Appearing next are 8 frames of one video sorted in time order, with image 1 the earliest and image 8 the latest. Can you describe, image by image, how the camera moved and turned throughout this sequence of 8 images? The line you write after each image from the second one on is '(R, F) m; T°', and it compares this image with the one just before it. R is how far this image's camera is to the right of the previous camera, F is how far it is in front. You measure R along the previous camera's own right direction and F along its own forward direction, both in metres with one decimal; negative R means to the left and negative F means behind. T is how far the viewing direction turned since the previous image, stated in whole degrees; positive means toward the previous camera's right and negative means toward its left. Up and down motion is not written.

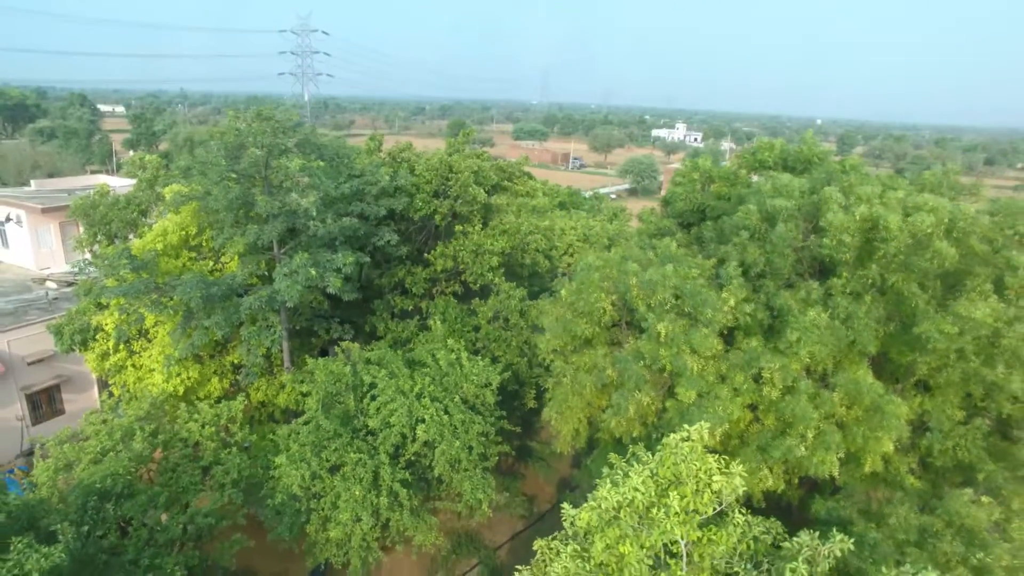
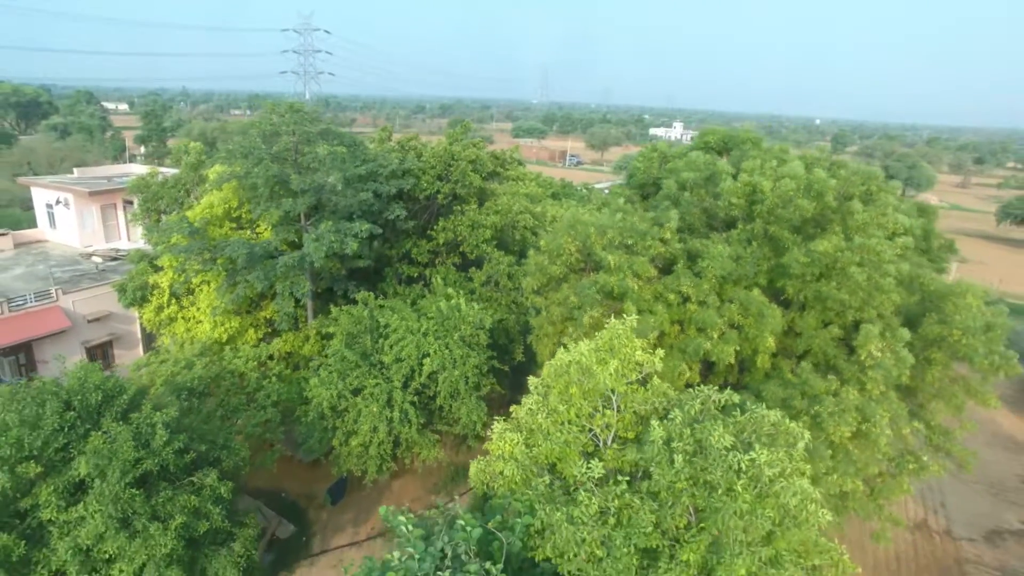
(+0.1, -1.6) m; 0°
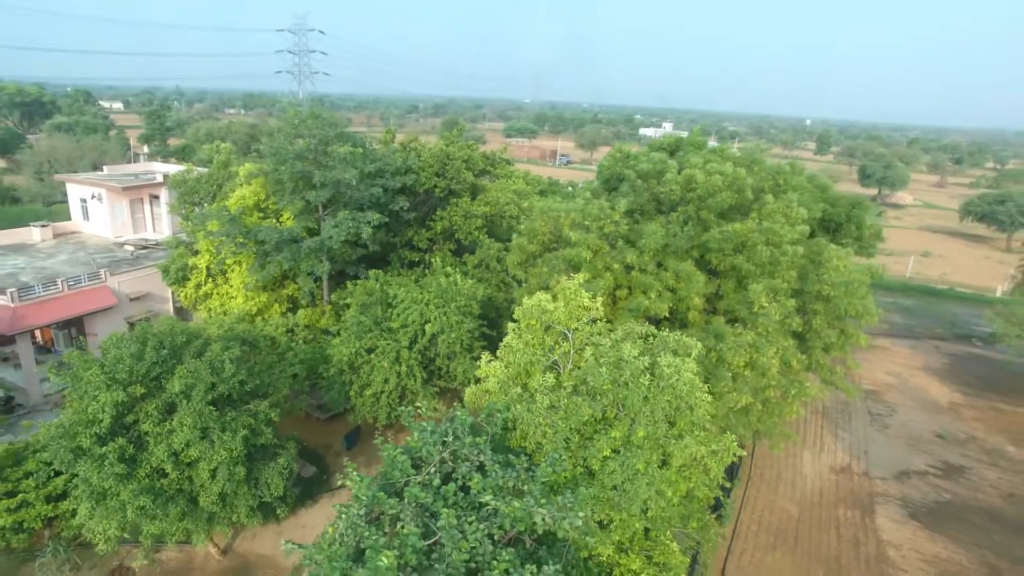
(+0.1, -1.8) m; +1°
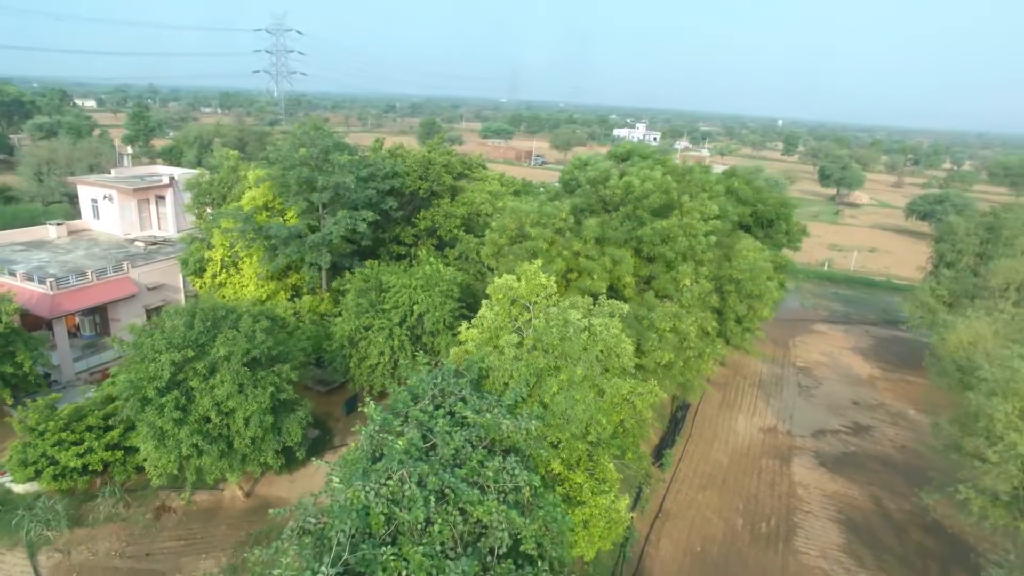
(+0.1, -1.9) m; +2°
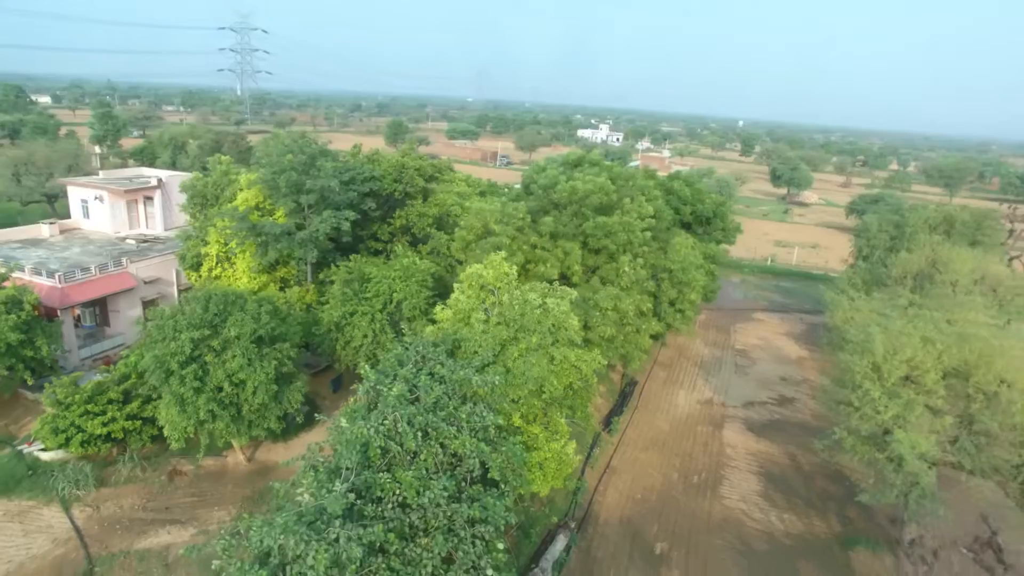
(0.0, -1.7) m; +3°
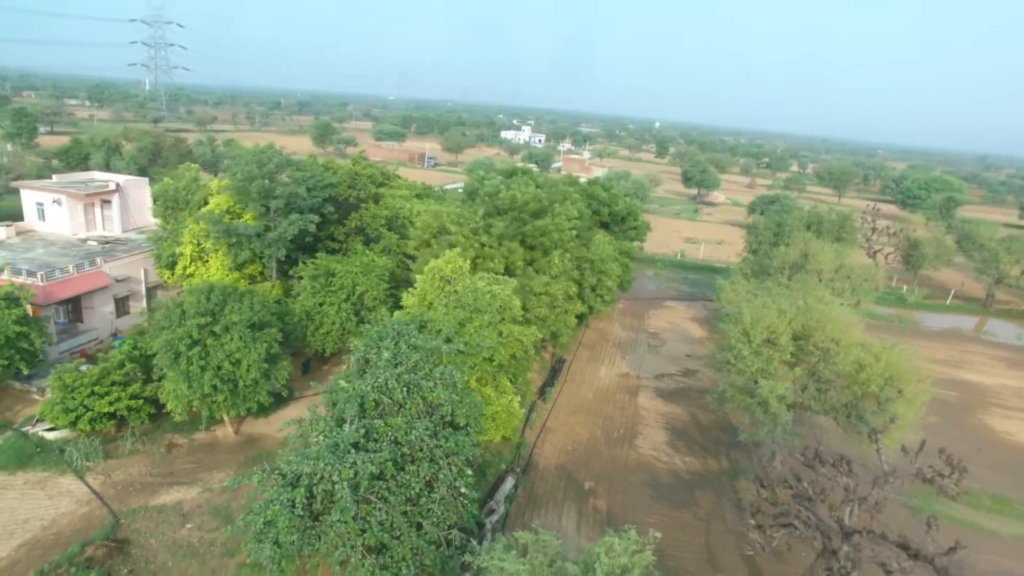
(-0.6, -2.4) m; +7°
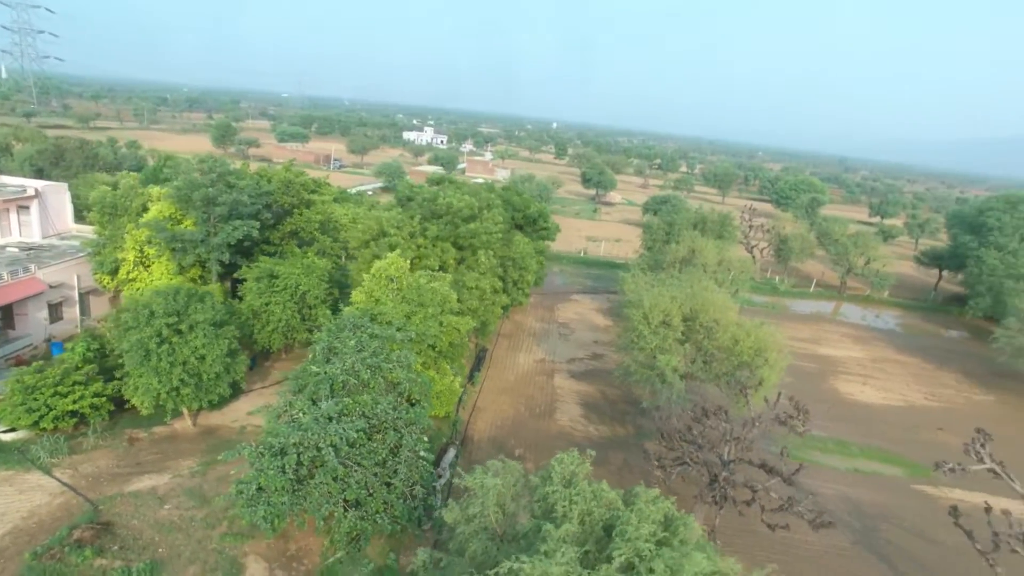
(-0.8, -1.9) m; +9°
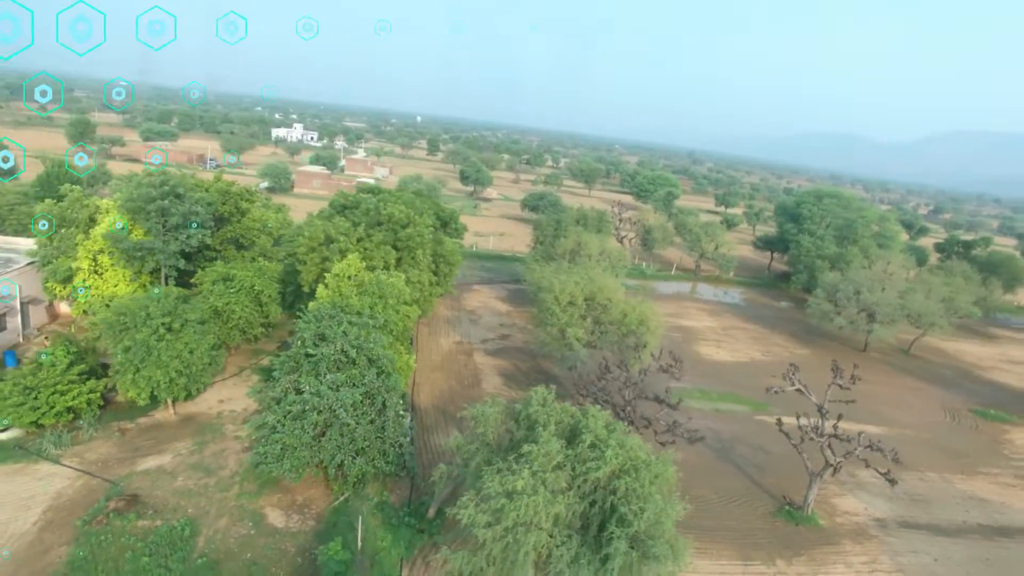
(-1.9, -3.2) m; +11°
